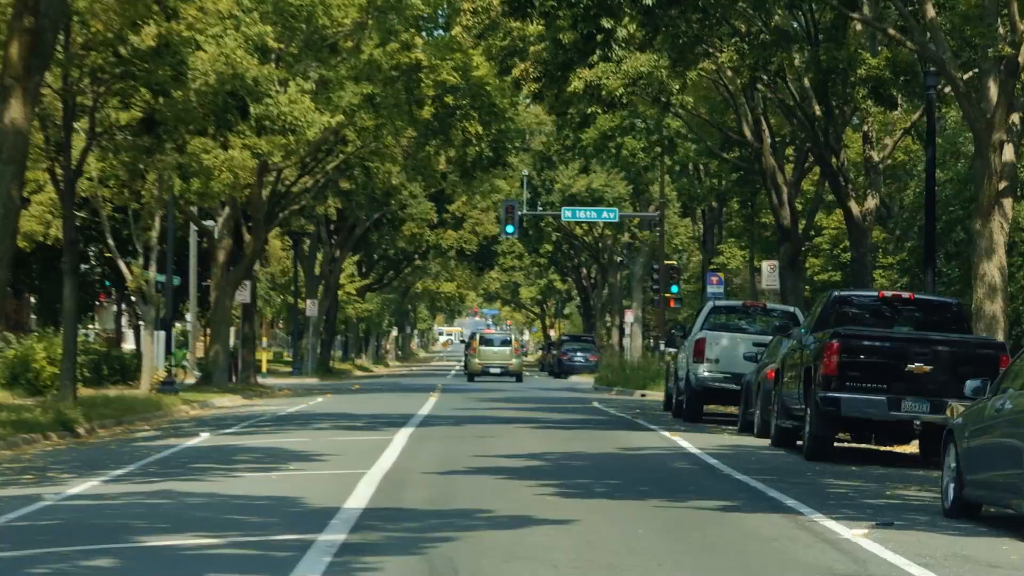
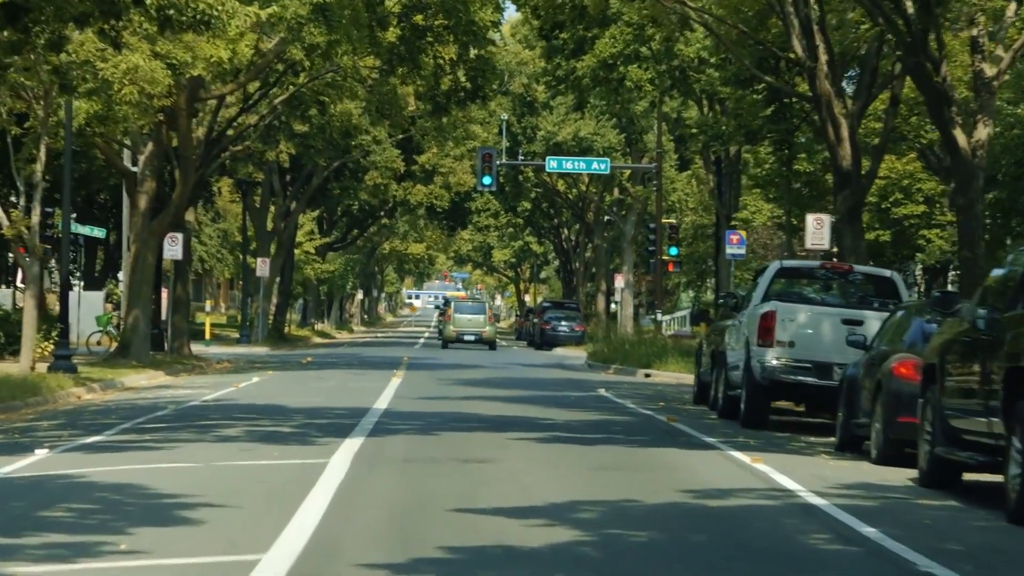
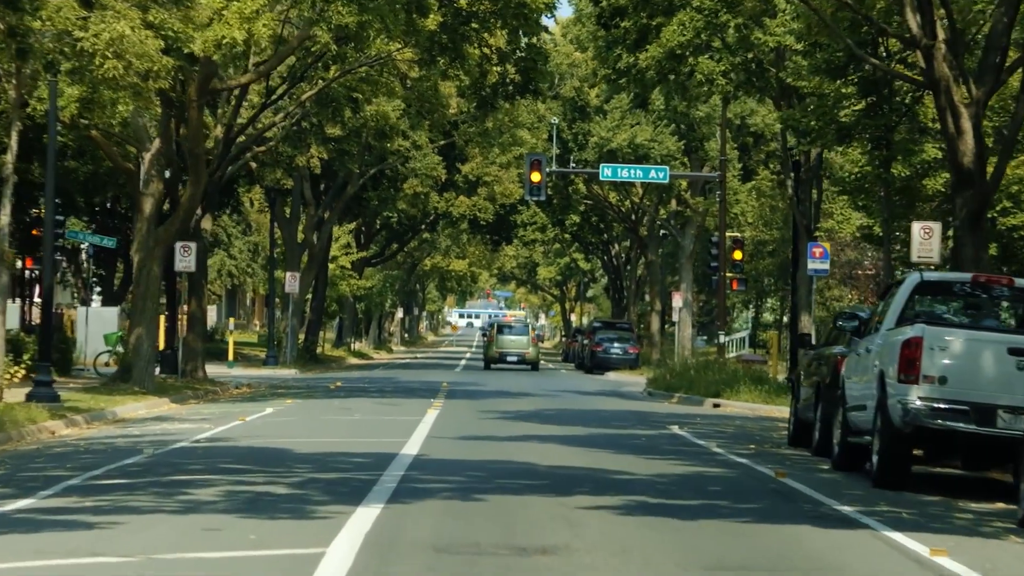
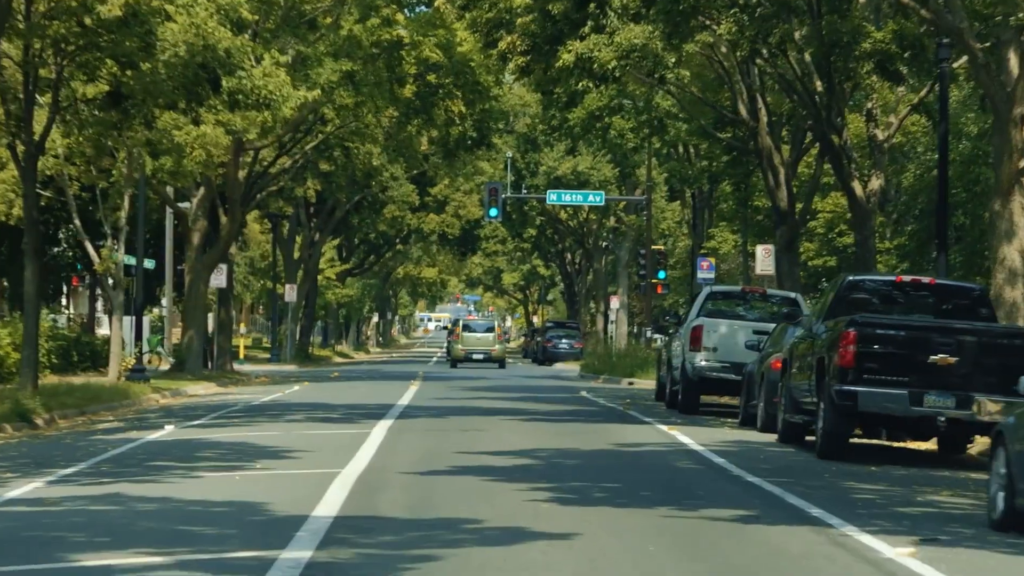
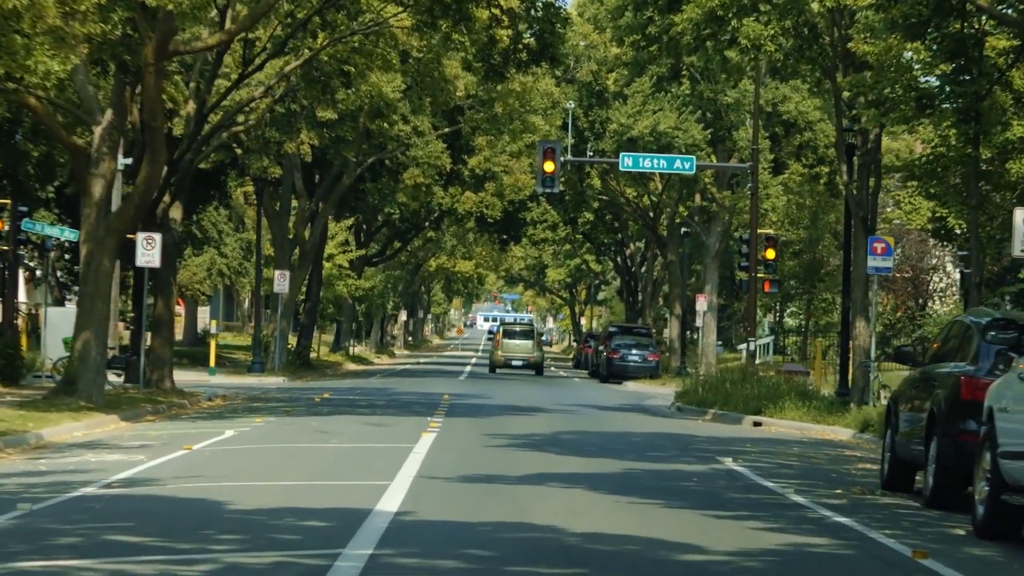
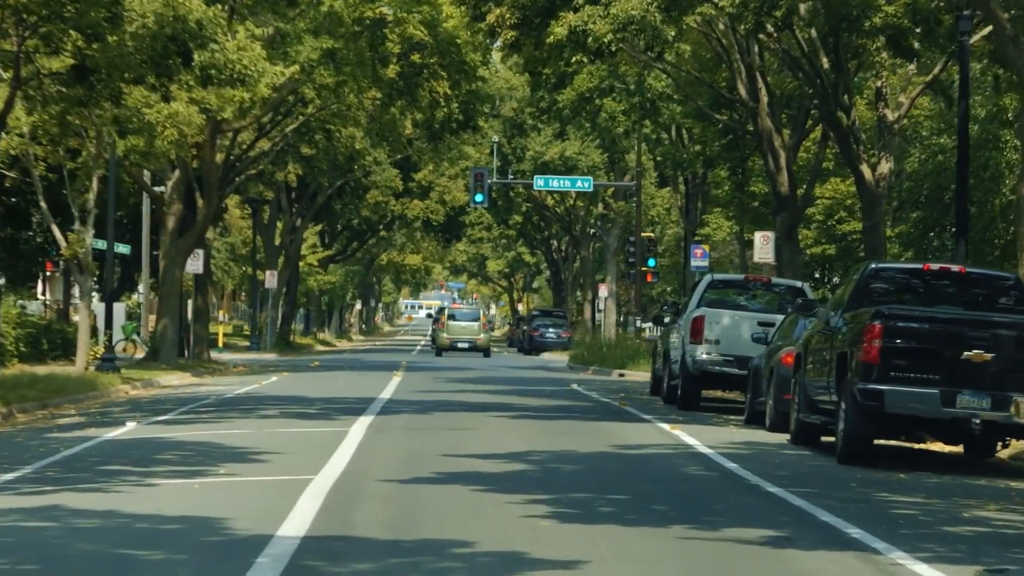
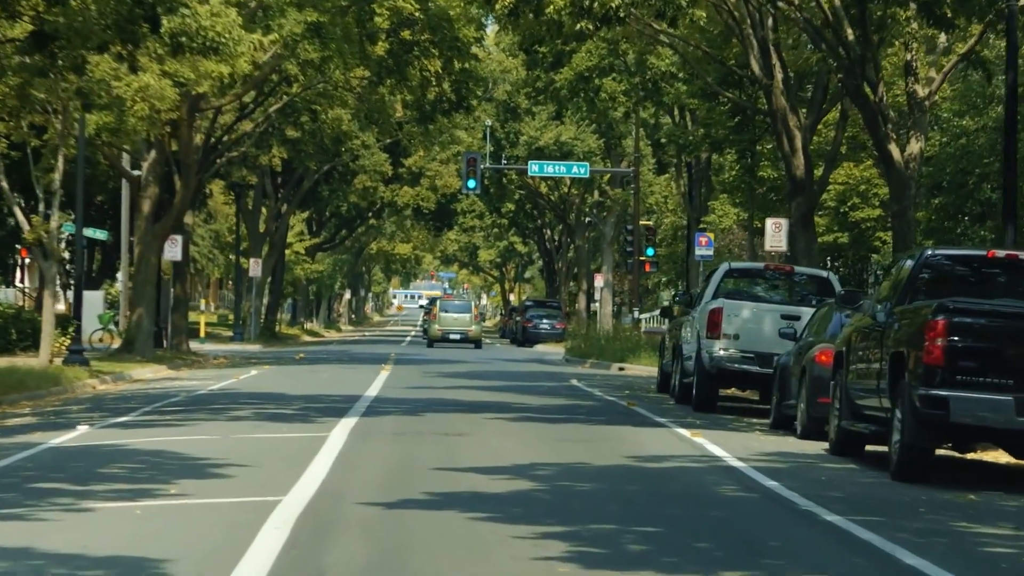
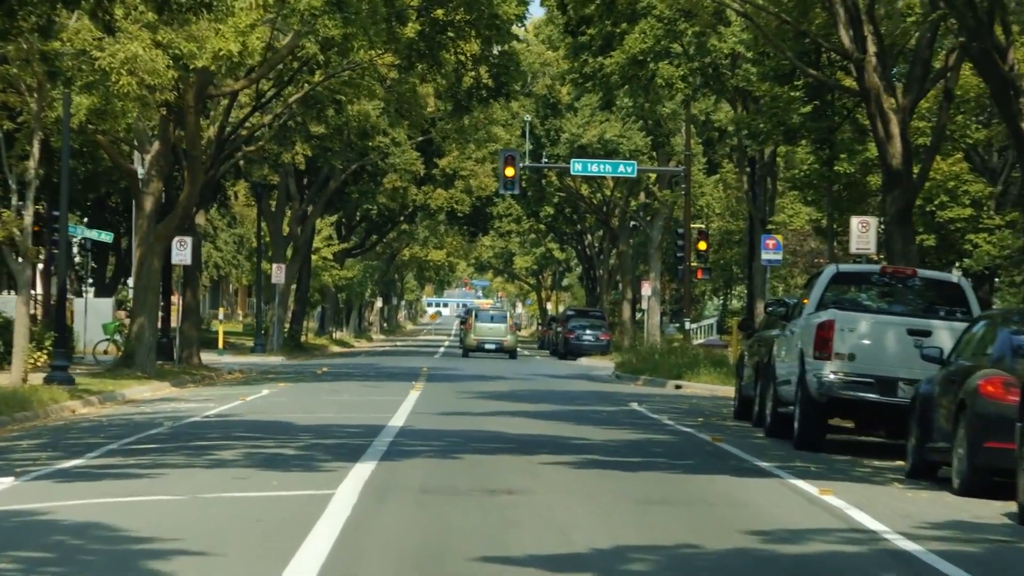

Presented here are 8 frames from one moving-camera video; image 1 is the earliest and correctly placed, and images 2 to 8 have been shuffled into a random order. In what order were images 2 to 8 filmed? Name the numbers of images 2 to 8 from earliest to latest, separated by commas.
4, 6, 7, 2, 8, 3, 5
